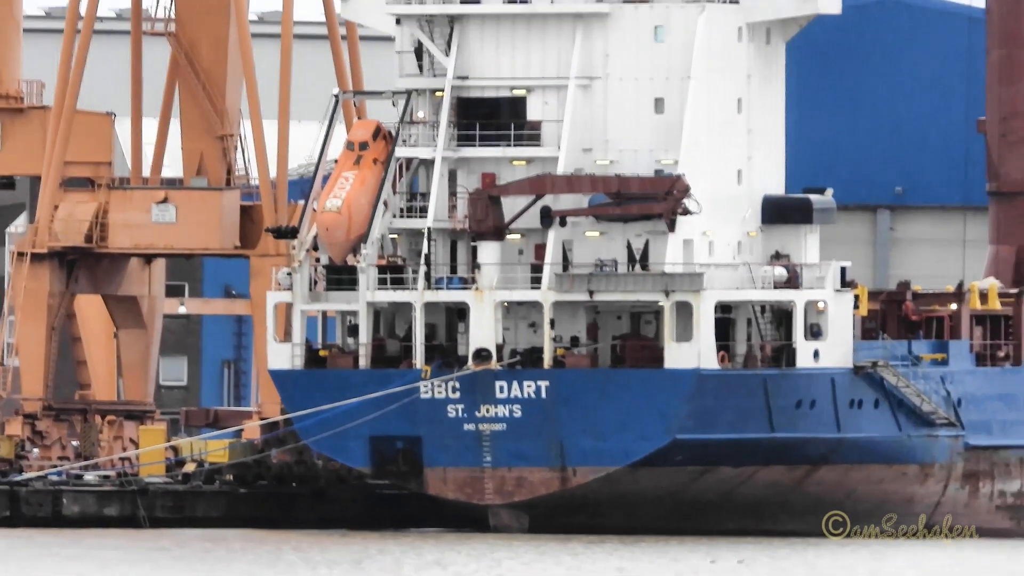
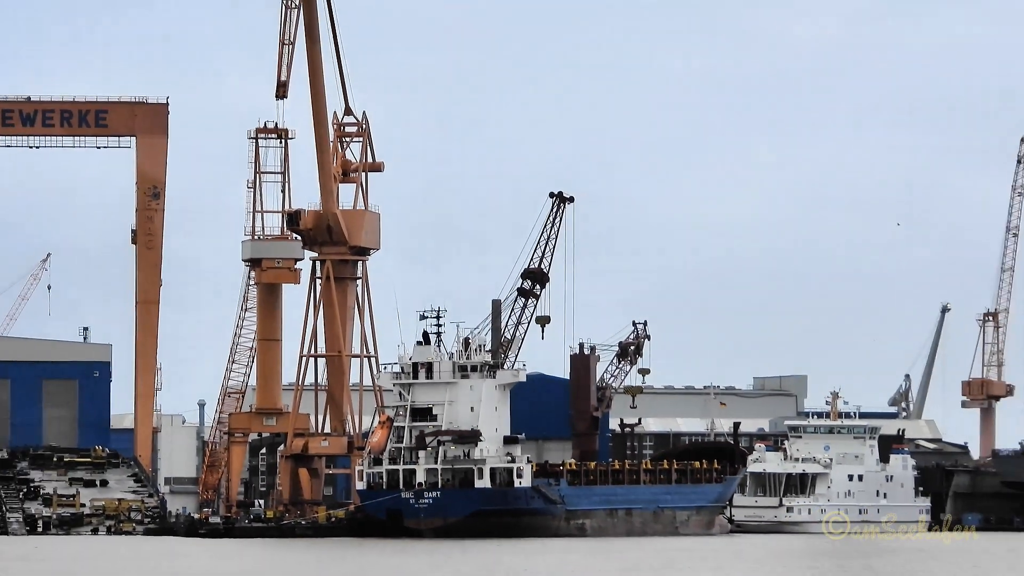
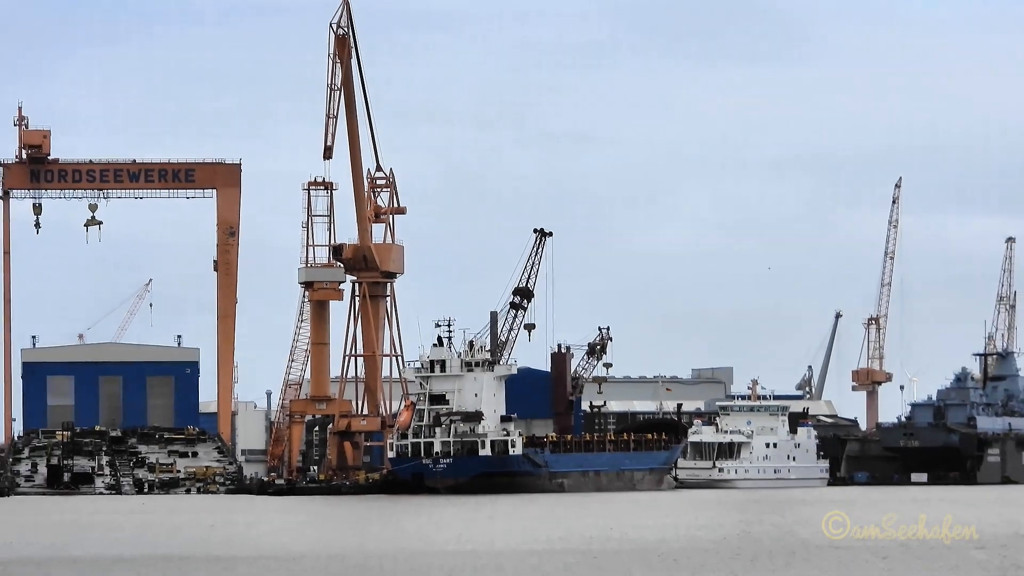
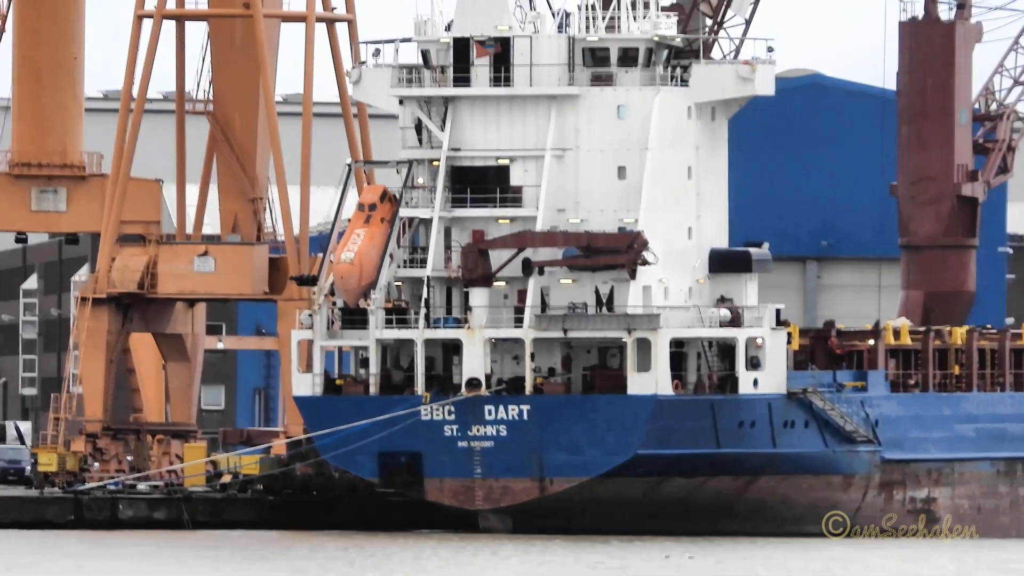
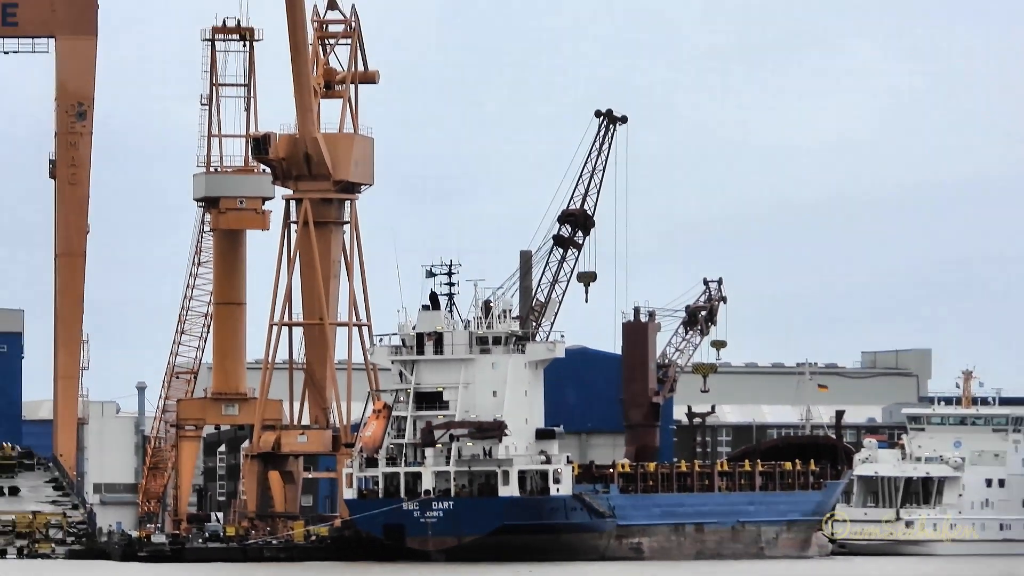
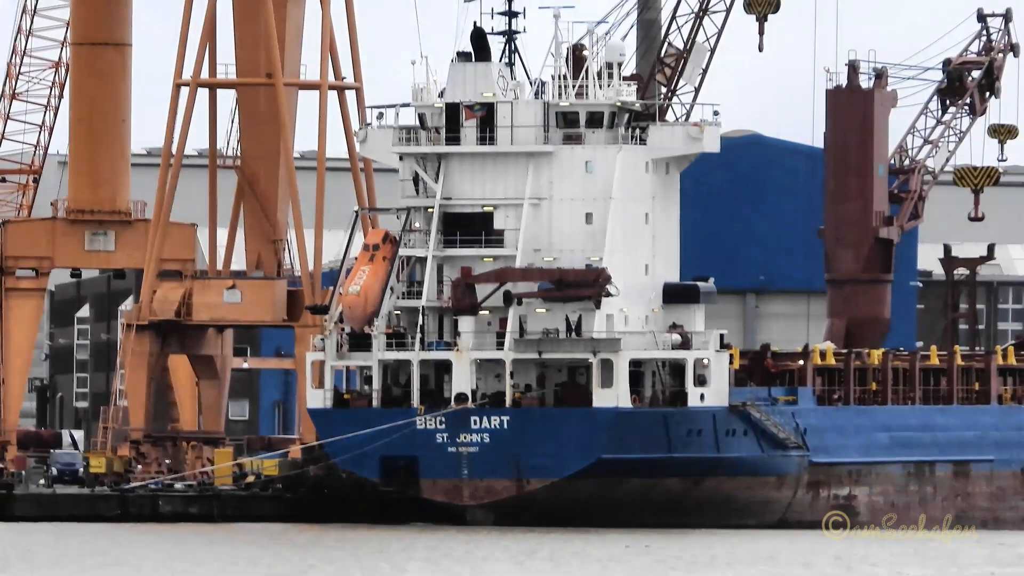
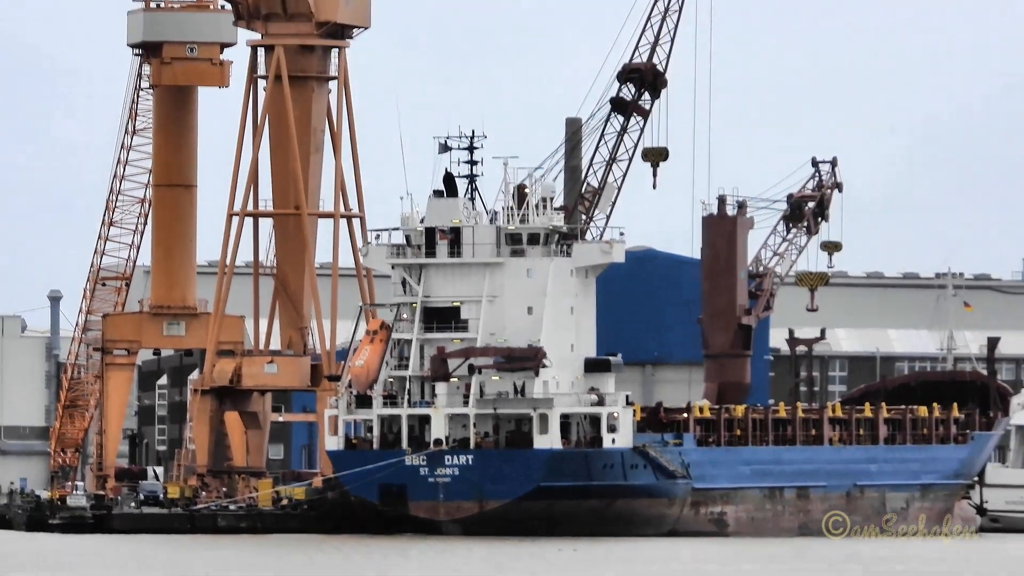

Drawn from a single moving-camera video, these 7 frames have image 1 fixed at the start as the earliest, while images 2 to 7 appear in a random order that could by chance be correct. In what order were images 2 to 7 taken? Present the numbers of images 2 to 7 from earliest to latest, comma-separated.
4, 6, 7, 5, 2, 3
